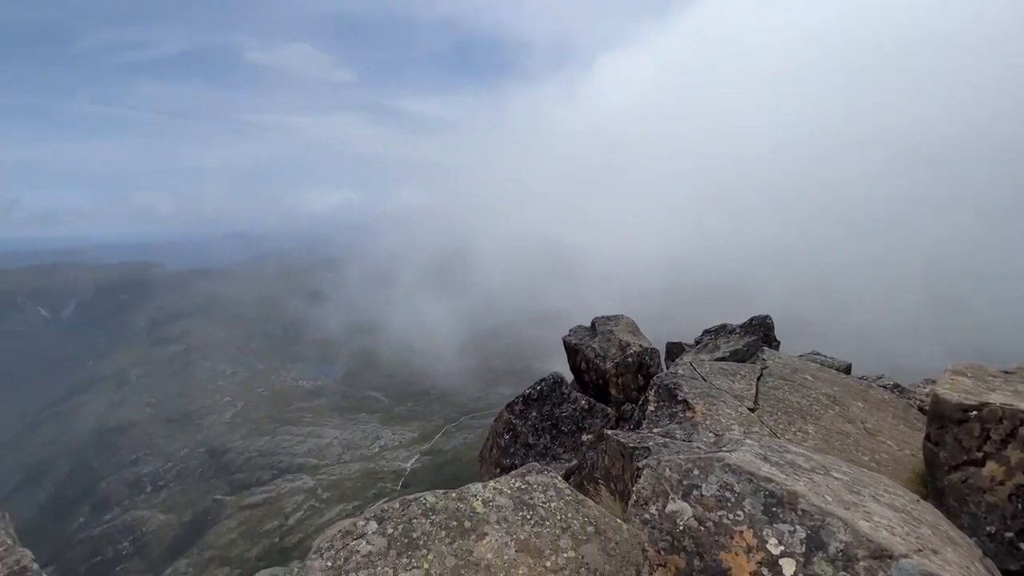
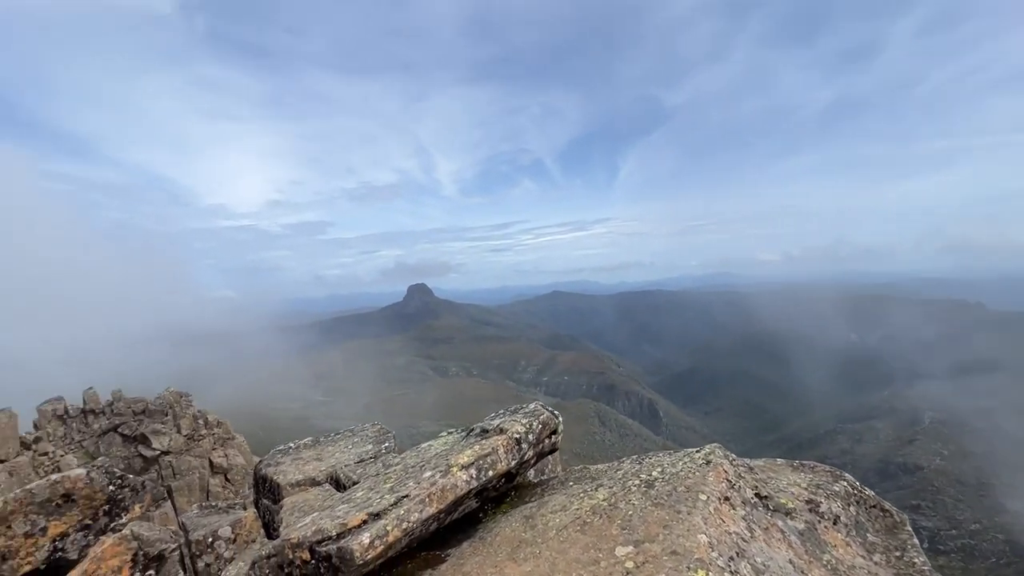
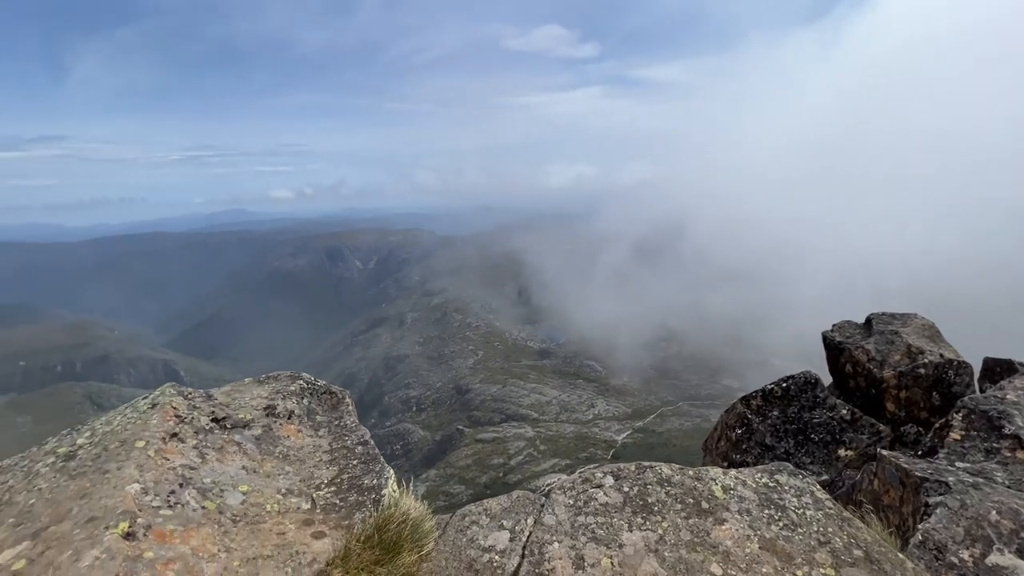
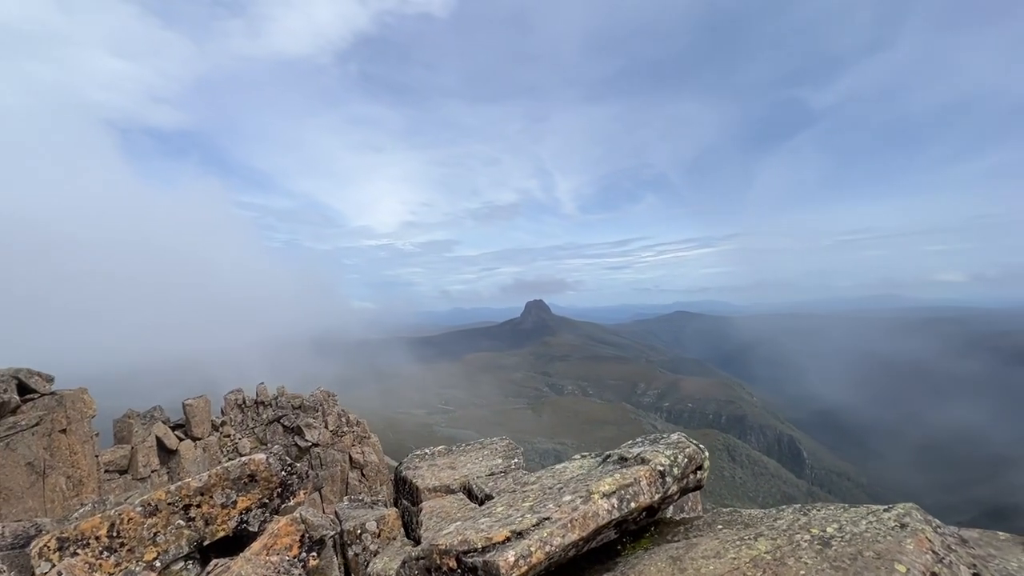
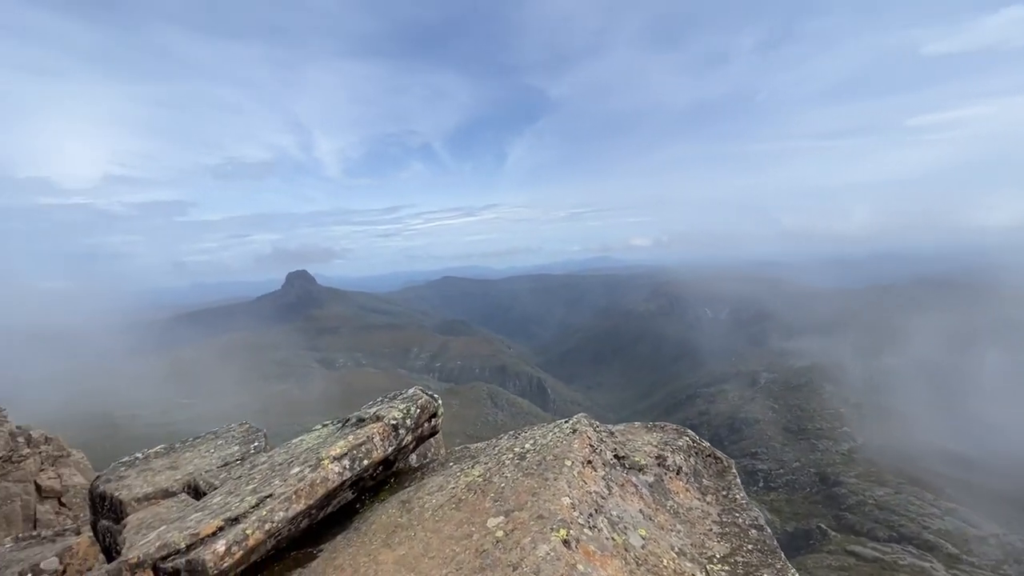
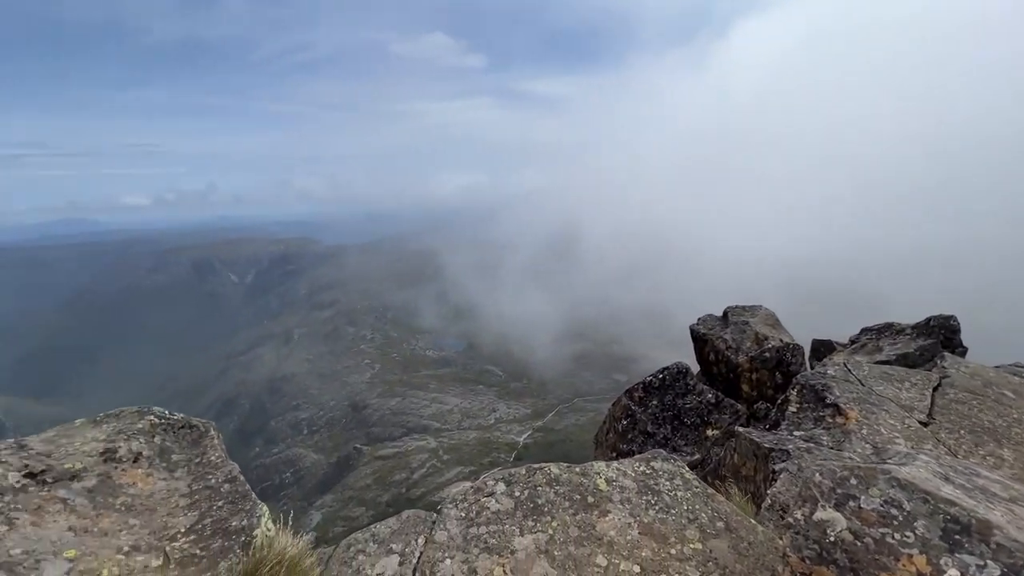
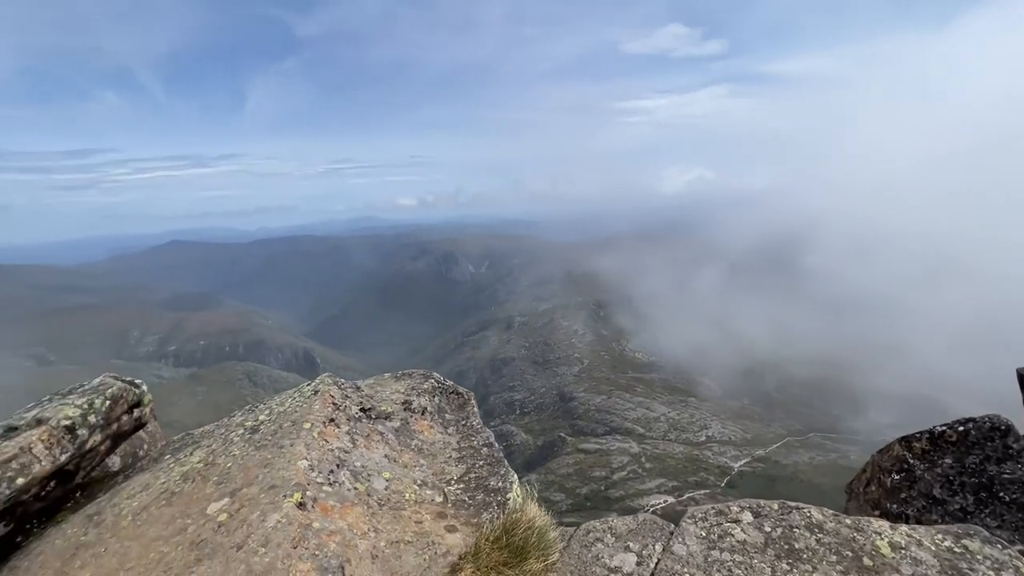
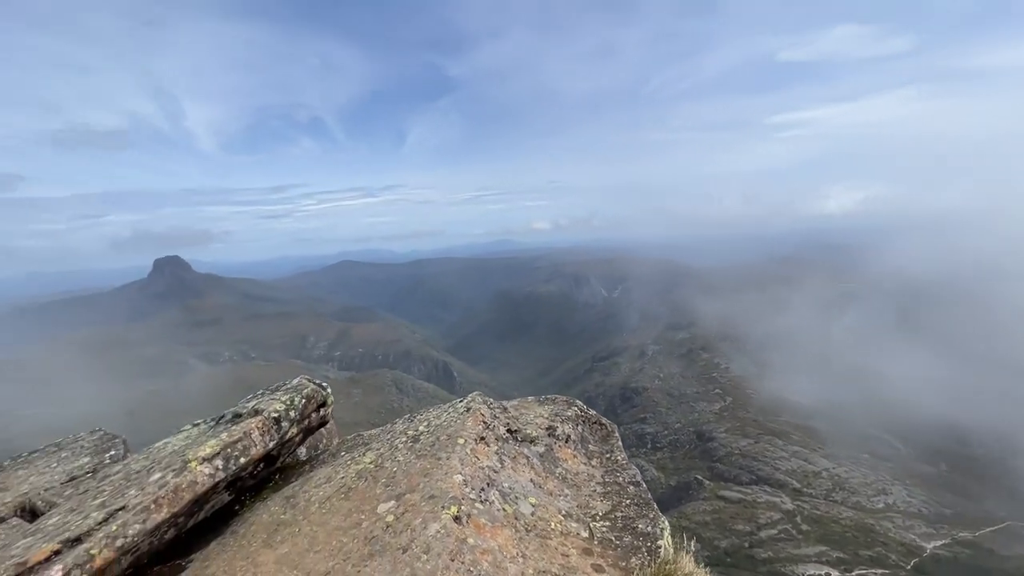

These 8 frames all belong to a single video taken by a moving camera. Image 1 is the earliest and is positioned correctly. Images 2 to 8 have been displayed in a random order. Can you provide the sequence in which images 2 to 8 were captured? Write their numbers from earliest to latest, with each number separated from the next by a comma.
6, 3, 7, 8, 5, 2, 4
